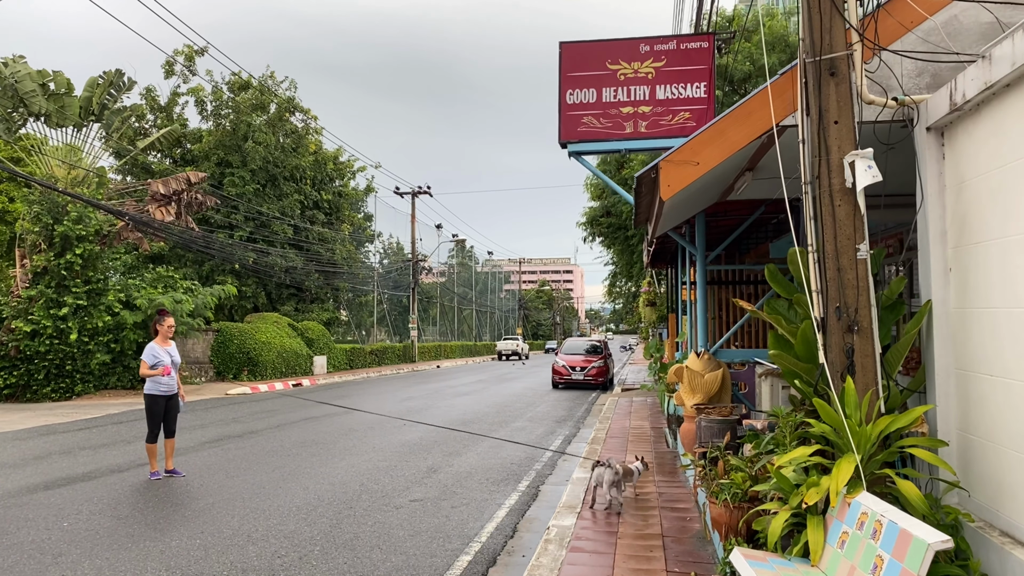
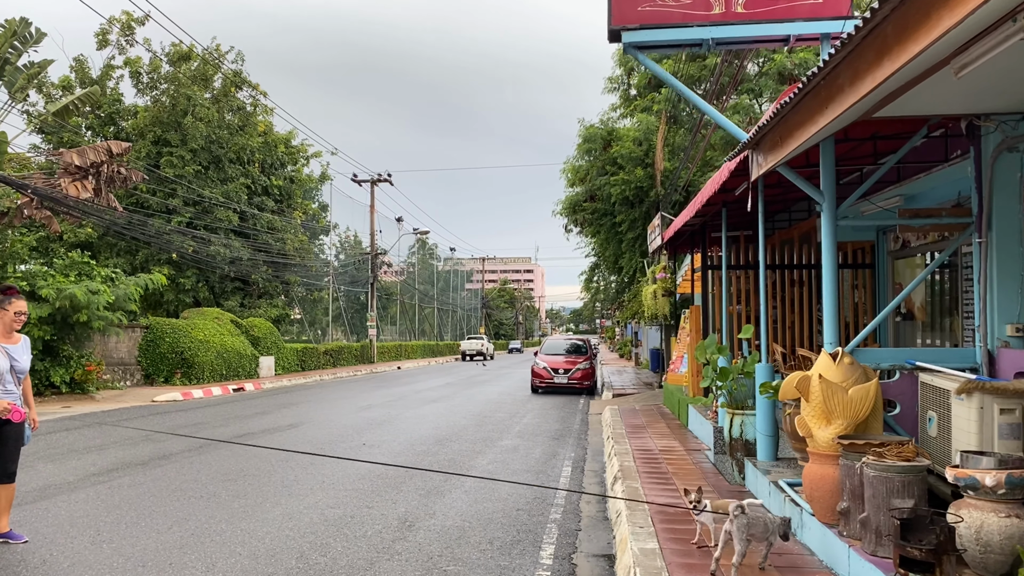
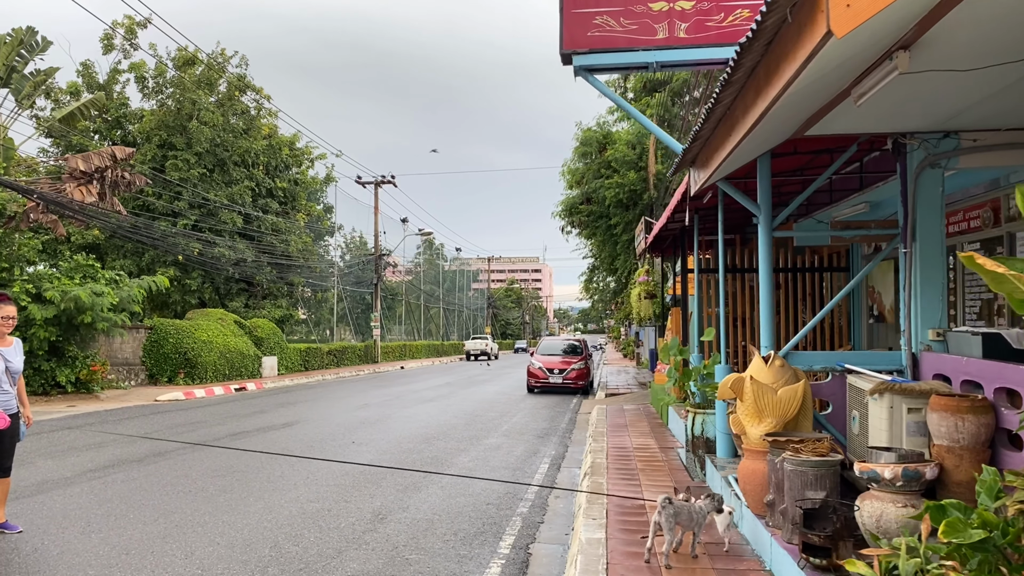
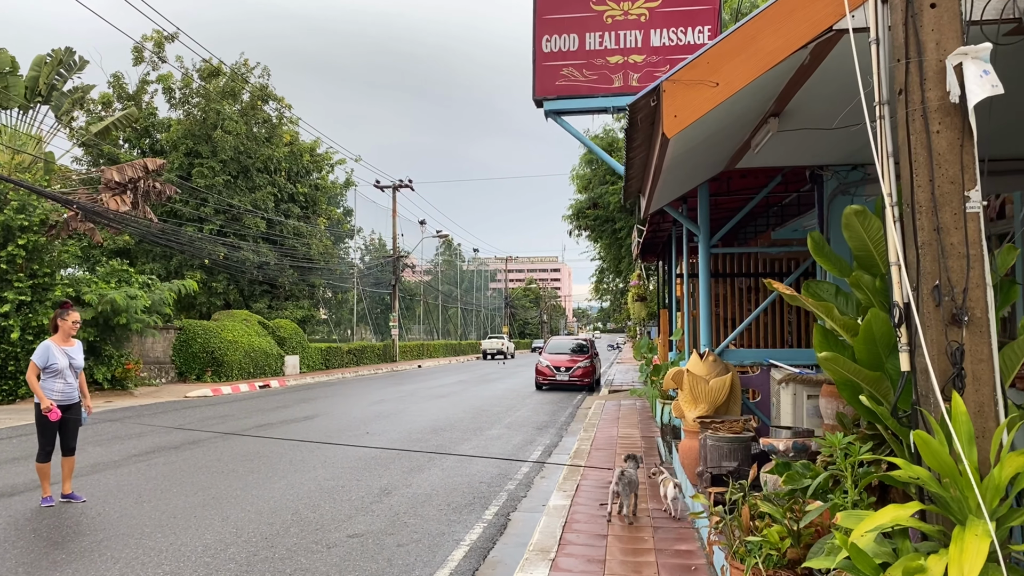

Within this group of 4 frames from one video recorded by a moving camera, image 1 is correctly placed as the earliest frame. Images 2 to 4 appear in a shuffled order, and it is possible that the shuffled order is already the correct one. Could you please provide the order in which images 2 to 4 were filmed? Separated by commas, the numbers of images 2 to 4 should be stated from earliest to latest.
4, 3, 2
